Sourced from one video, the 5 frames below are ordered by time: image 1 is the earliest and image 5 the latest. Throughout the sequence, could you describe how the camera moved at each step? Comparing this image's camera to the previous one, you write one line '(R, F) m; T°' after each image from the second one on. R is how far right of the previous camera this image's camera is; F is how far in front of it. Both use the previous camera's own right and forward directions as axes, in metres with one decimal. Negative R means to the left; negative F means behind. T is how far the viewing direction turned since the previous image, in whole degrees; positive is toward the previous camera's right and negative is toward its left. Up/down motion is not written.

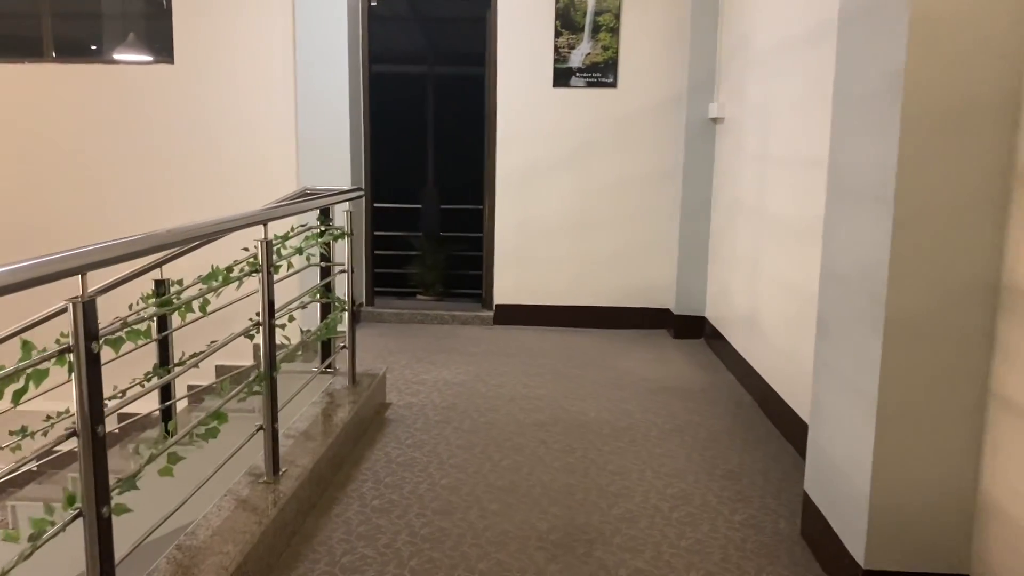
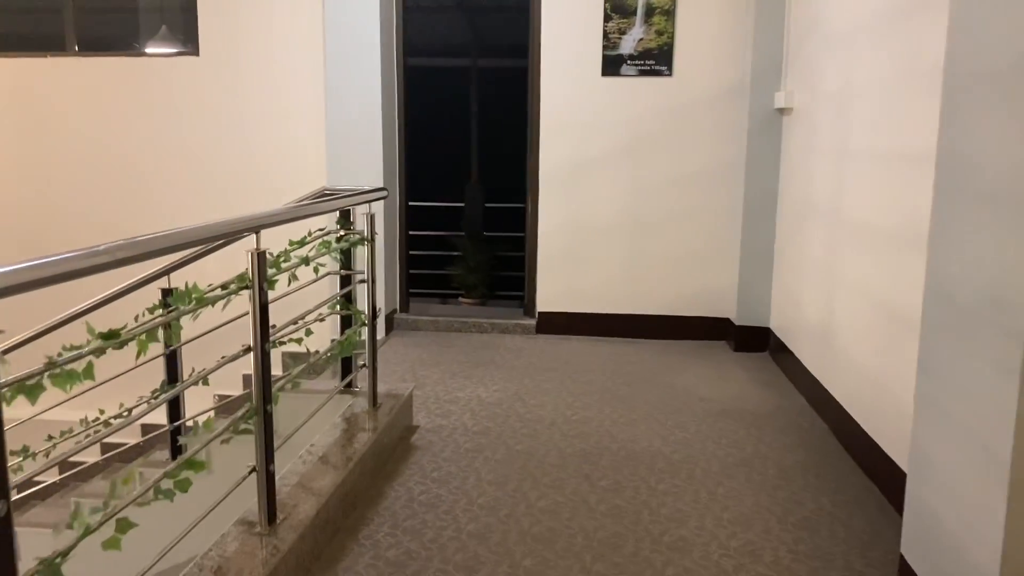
(0.0, +0.4) m; -3°
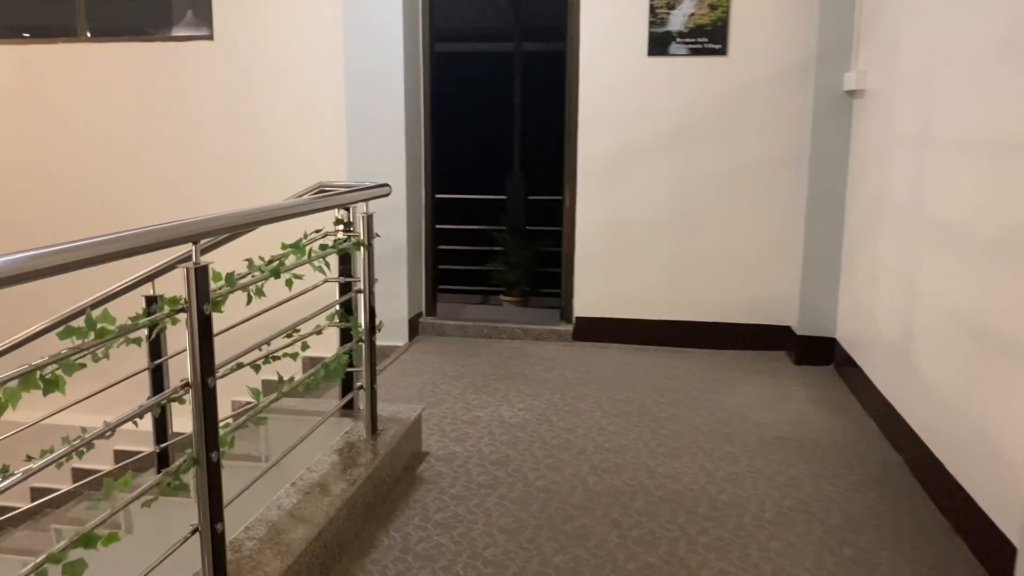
(+0.1, +0.4) m; -4°
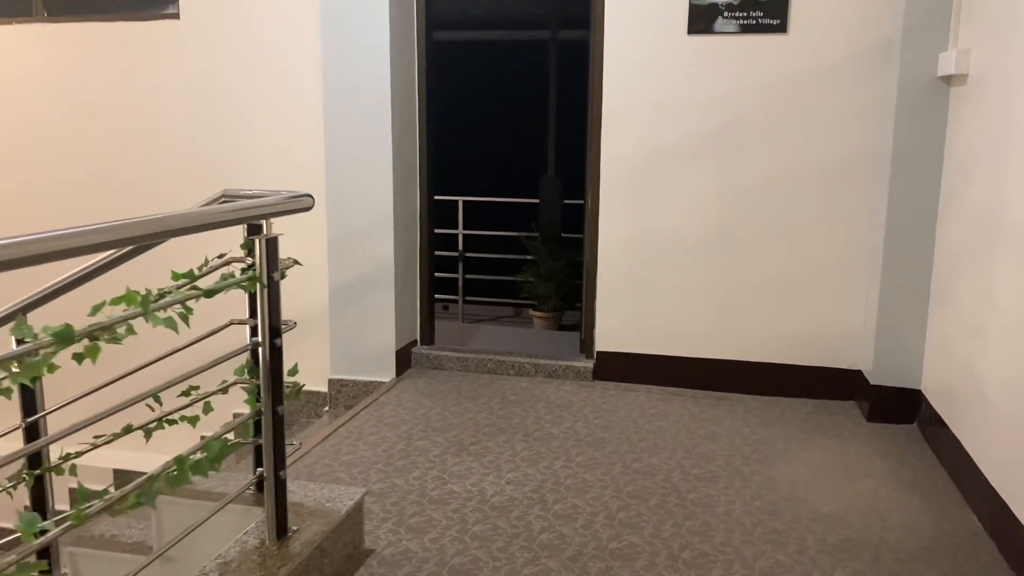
(+0.2, +0.7) m; -4°
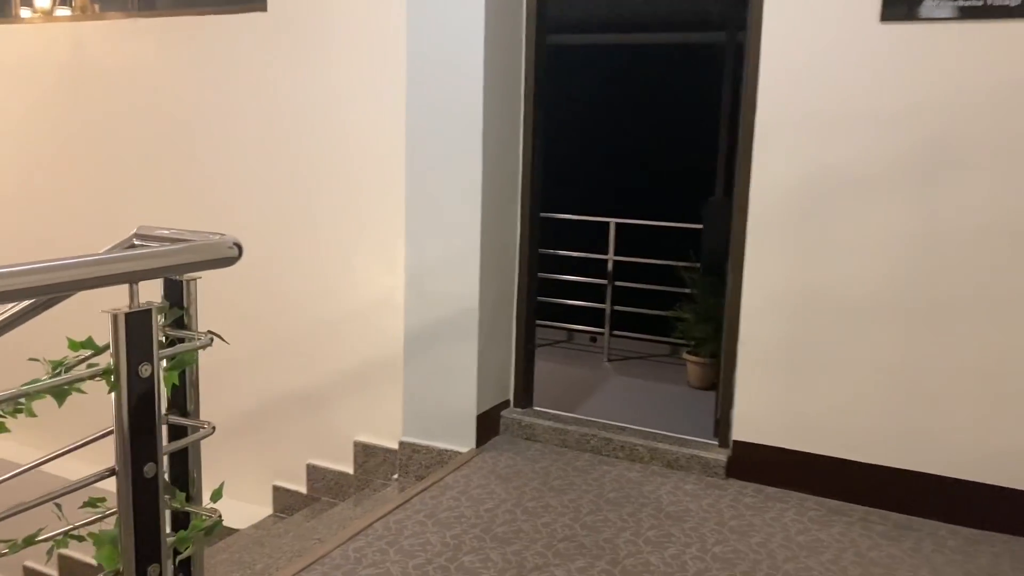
(+0.2, +0.7) m; -12°
